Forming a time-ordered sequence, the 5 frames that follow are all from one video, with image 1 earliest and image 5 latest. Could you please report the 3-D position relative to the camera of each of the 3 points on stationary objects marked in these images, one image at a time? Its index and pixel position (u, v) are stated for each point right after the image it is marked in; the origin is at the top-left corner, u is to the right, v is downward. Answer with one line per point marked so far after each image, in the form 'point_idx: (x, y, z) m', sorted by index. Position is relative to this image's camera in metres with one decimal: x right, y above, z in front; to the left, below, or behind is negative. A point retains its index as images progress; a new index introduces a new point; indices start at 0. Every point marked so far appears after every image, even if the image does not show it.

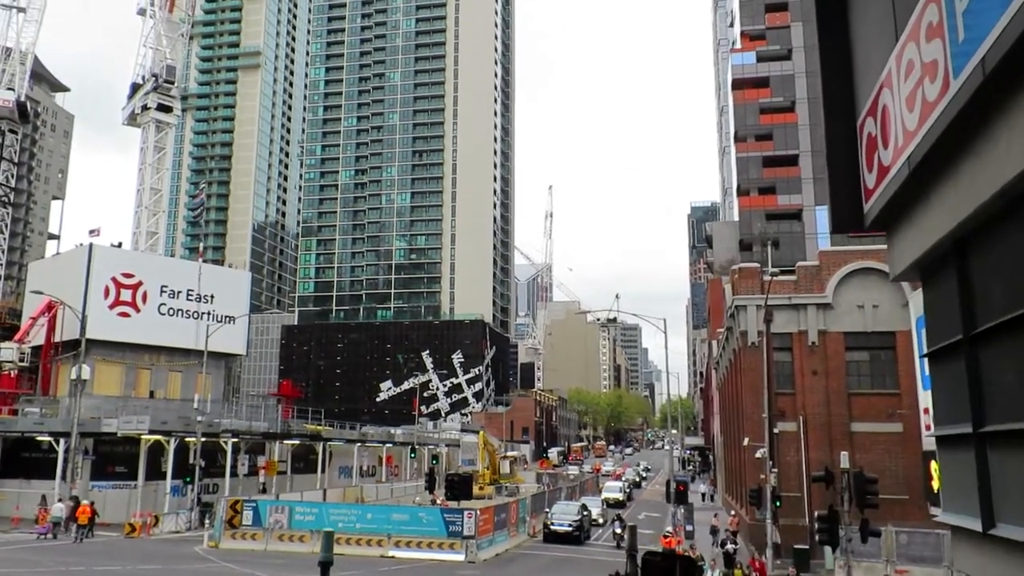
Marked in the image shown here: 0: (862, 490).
0: (+5.9, -3.4, +17.4) m
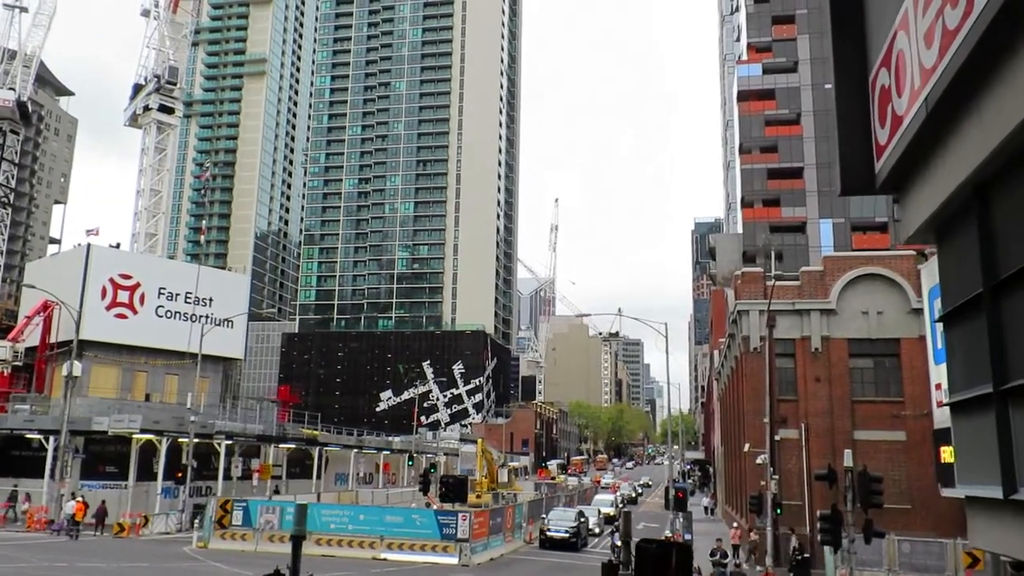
0: (+5.8, -3.3, +16.8) m
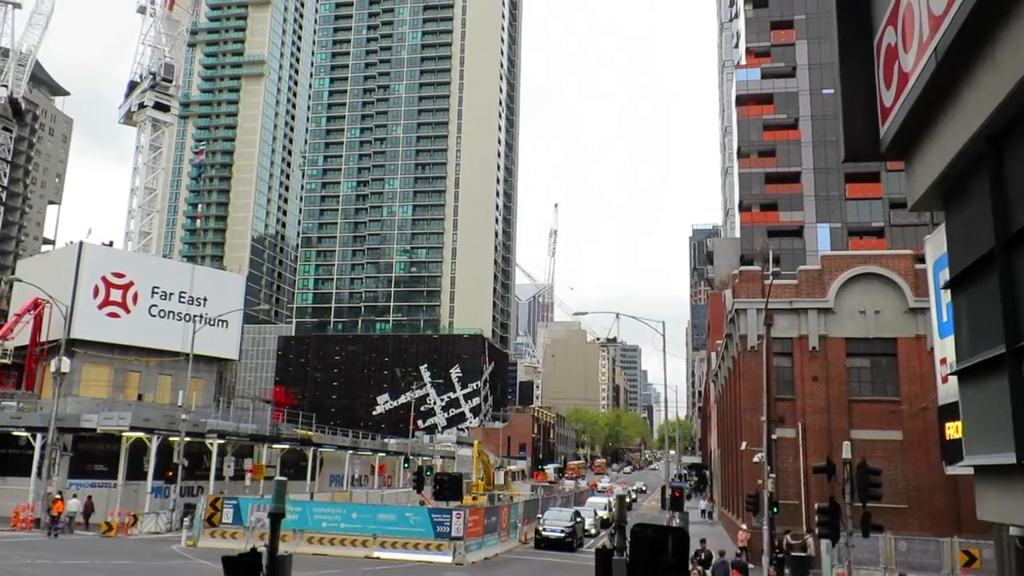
0: (+5.7, -3.1, +16.5) m
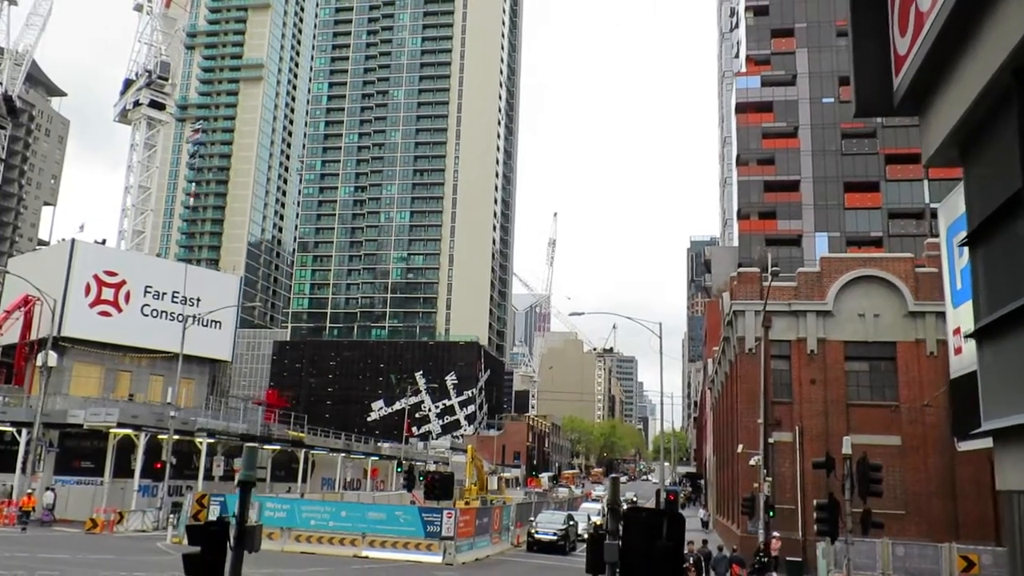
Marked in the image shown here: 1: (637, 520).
0: (+5.5, -3.0, +16.0) m
1: (+1.1, -2.0, +8.9) m
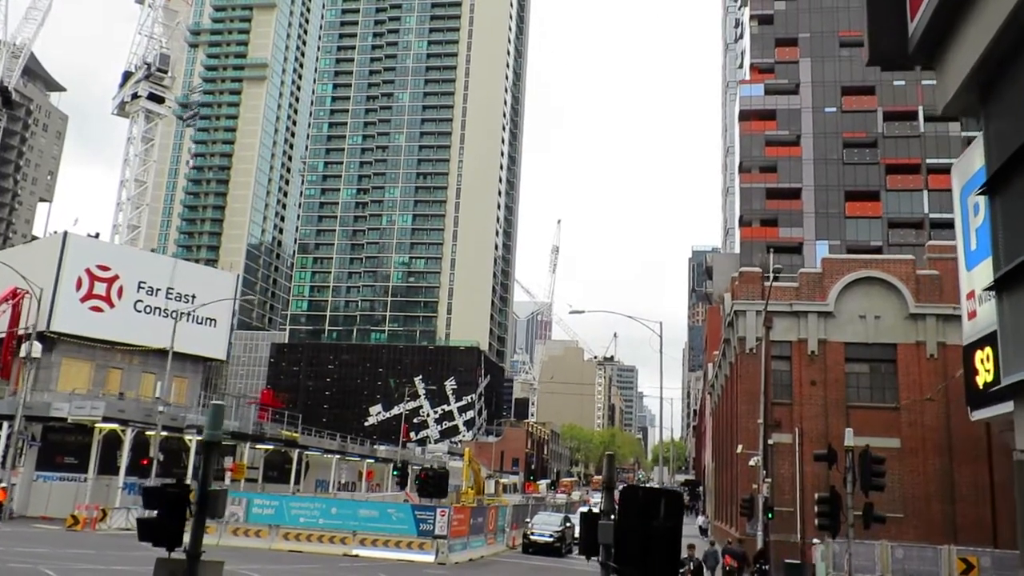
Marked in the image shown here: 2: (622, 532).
0: (+5.4, -2.8, +15.3) m
1: (+0.9, -1.8, +8.2) m
2: (+0.9, -2.1, +8.4) m
